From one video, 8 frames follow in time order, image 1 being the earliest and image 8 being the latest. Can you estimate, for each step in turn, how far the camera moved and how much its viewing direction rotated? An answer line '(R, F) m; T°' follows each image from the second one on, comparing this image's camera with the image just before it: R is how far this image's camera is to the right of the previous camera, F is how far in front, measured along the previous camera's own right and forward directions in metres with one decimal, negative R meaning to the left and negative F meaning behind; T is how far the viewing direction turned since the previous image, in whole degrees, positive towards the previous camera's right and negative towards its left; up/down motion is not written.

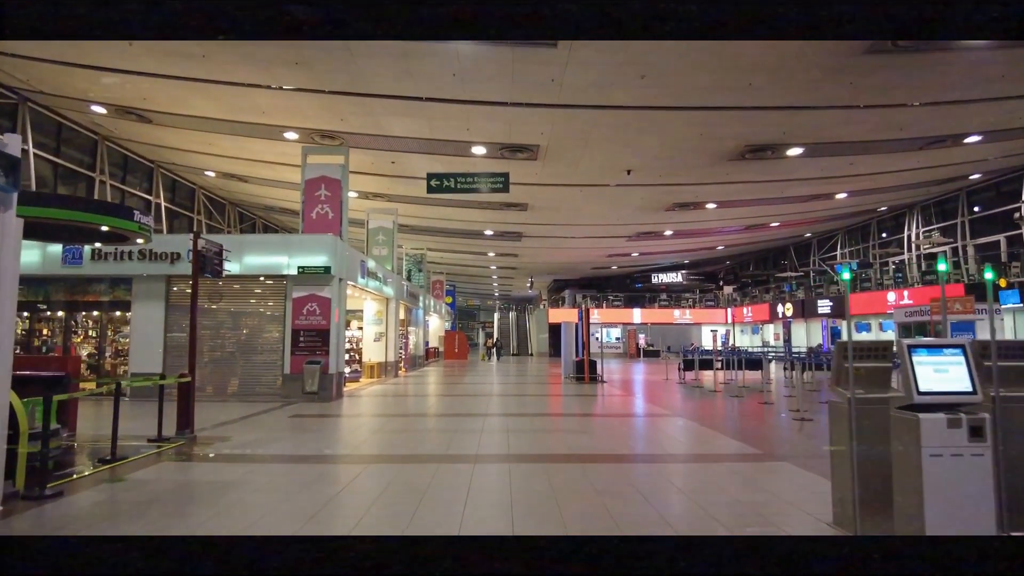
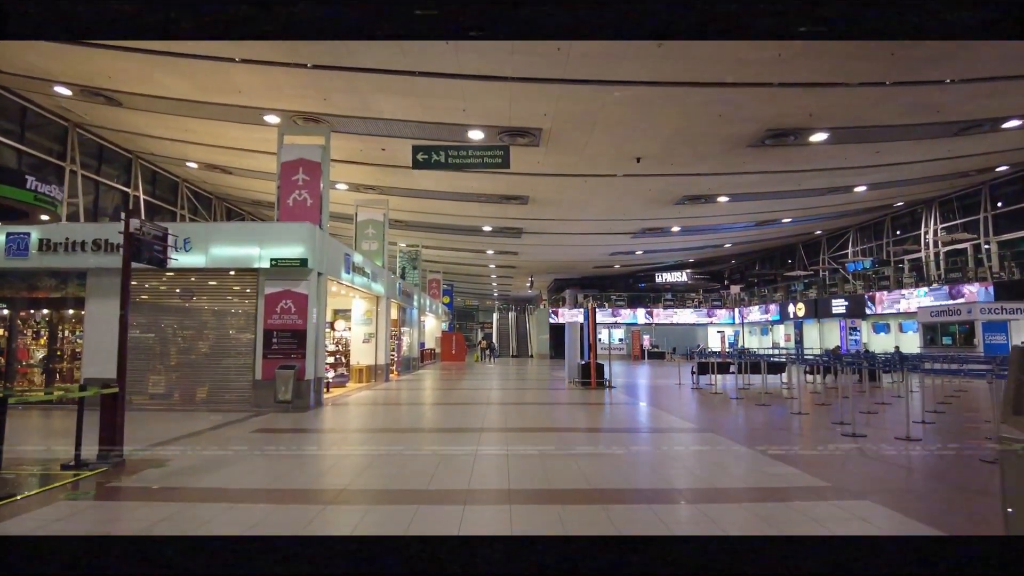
(0.0, +1.0) m; 0°
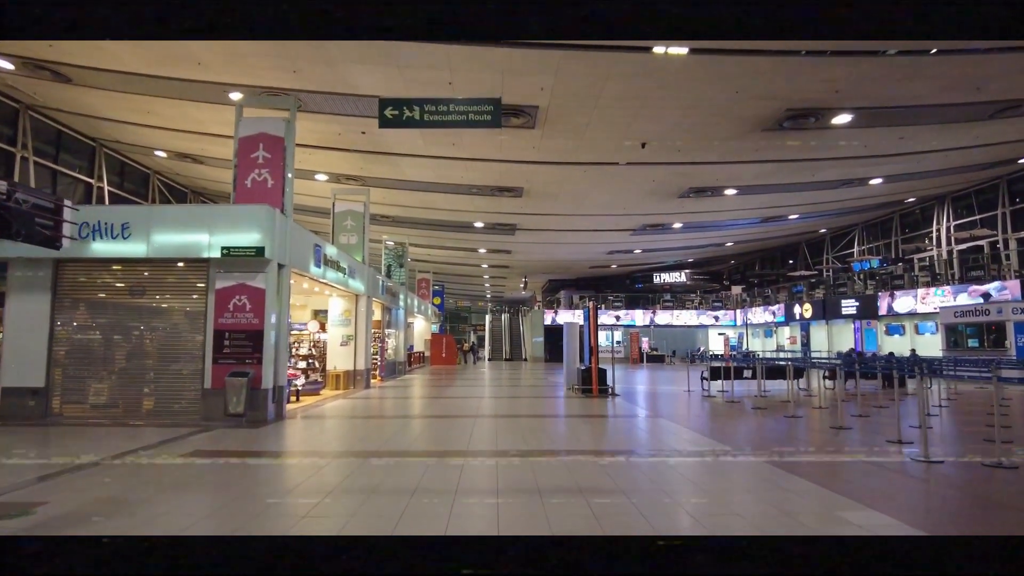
(0.0, +1.1) m; +1°
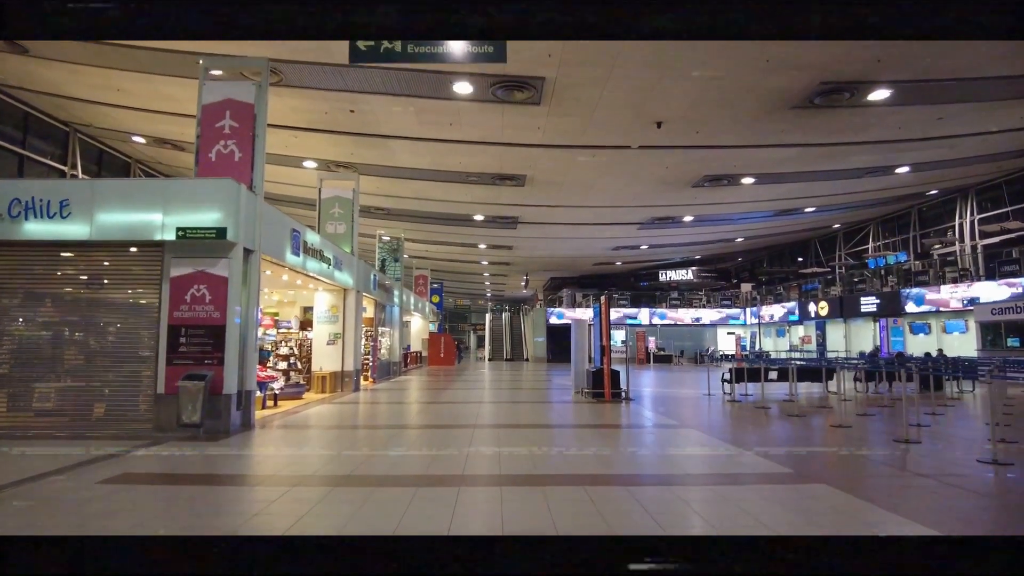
(-0.1, +1.0) m; 0°
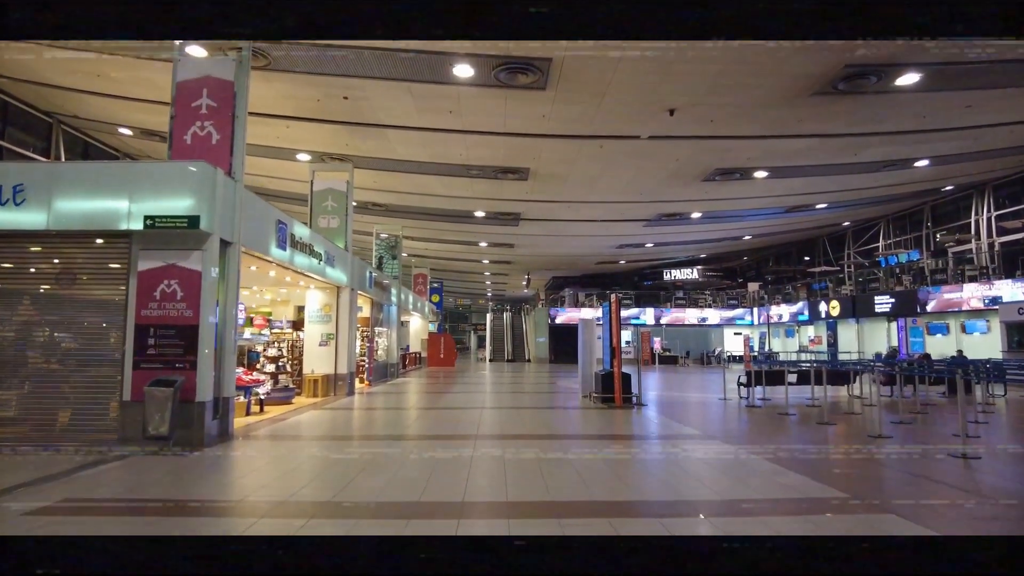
(-0.1, +0.6) m; 0°
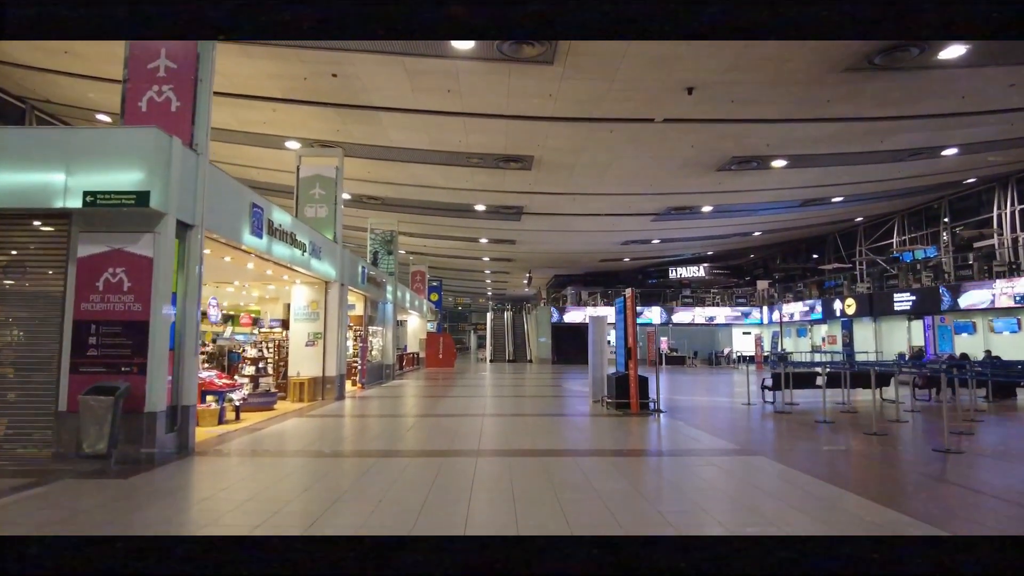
(-0.1, +0.8) m; 0°
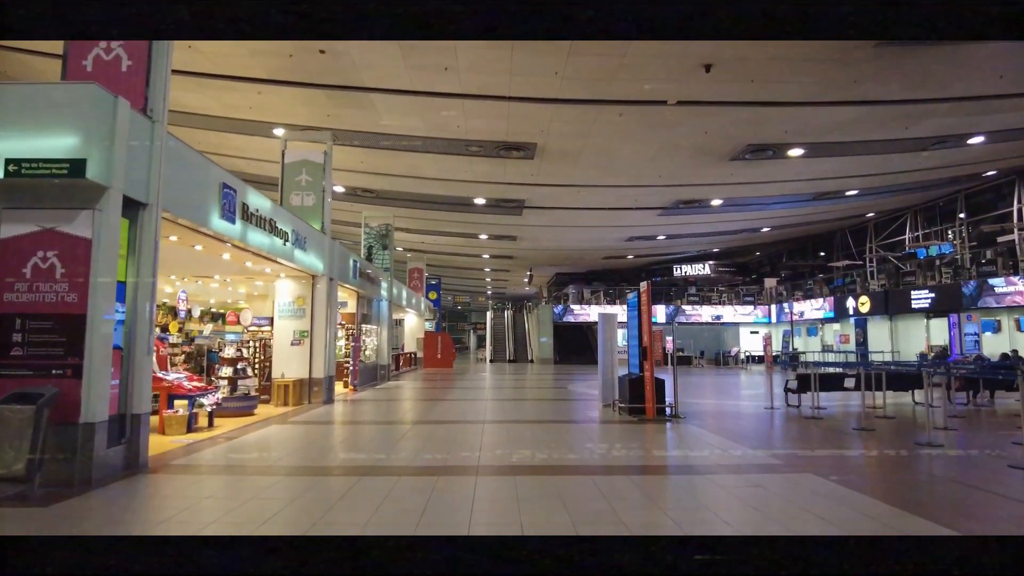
(0.0, +0.7) m; 0°
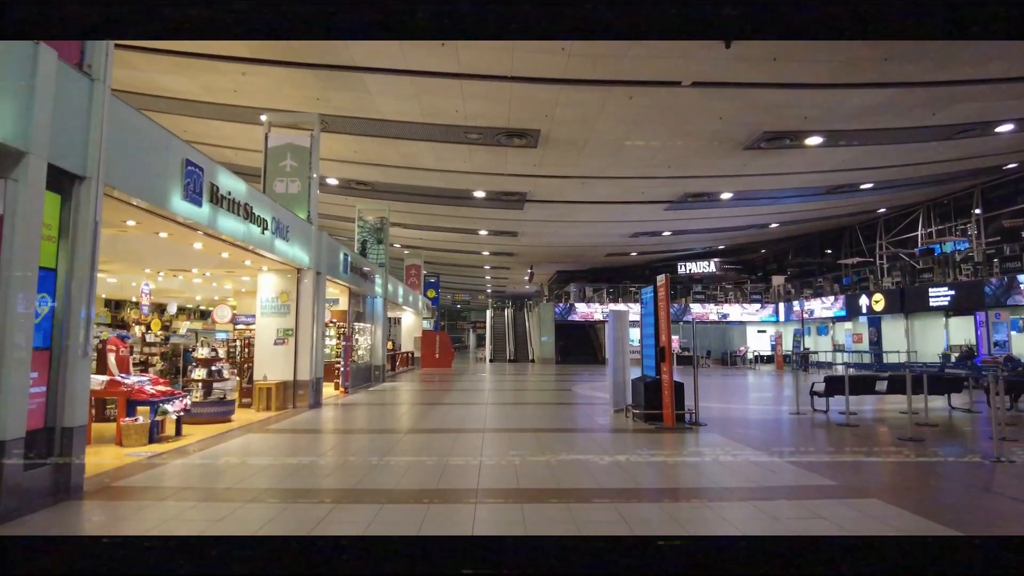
(0.0, +0.7) m; 0°
